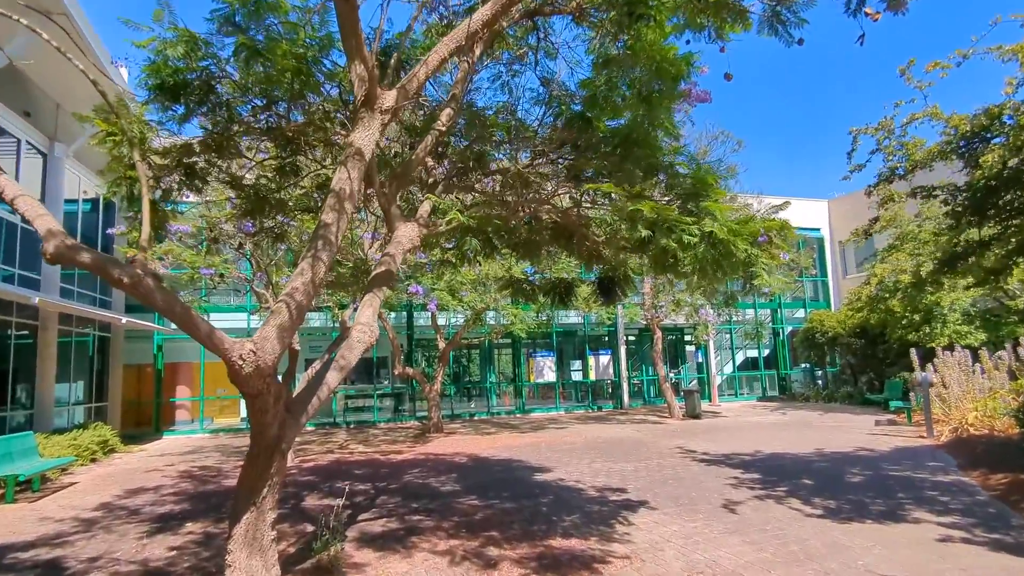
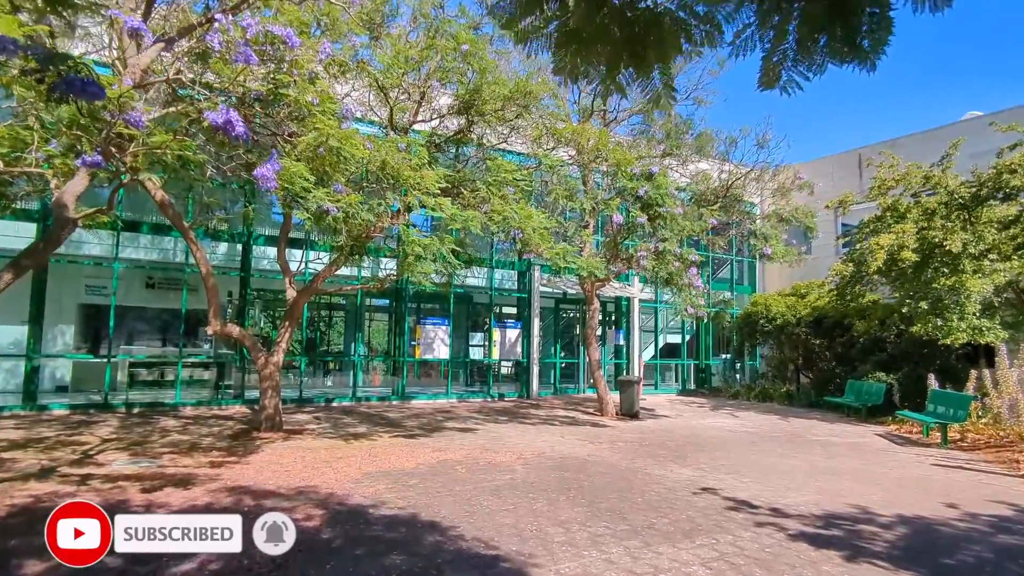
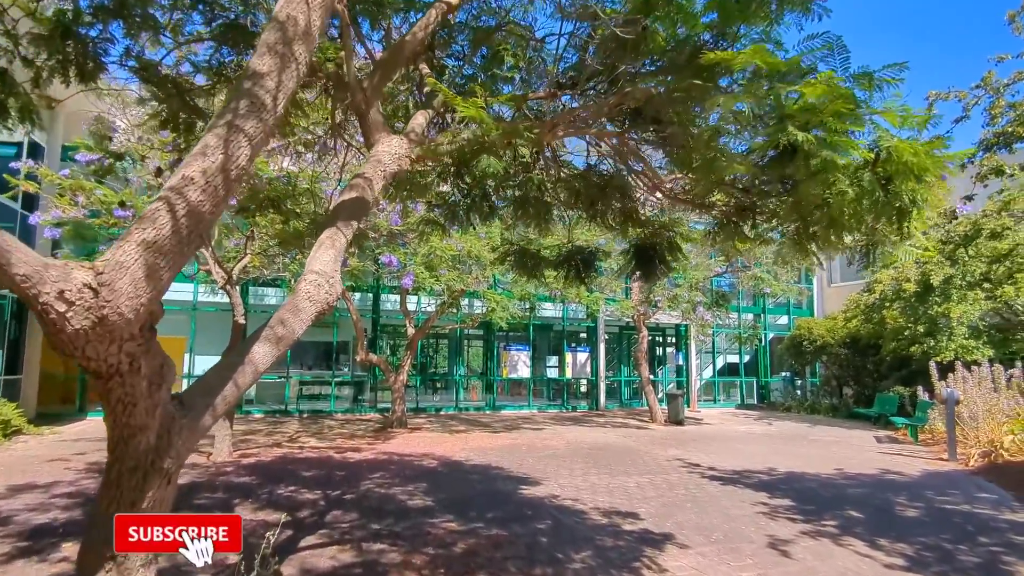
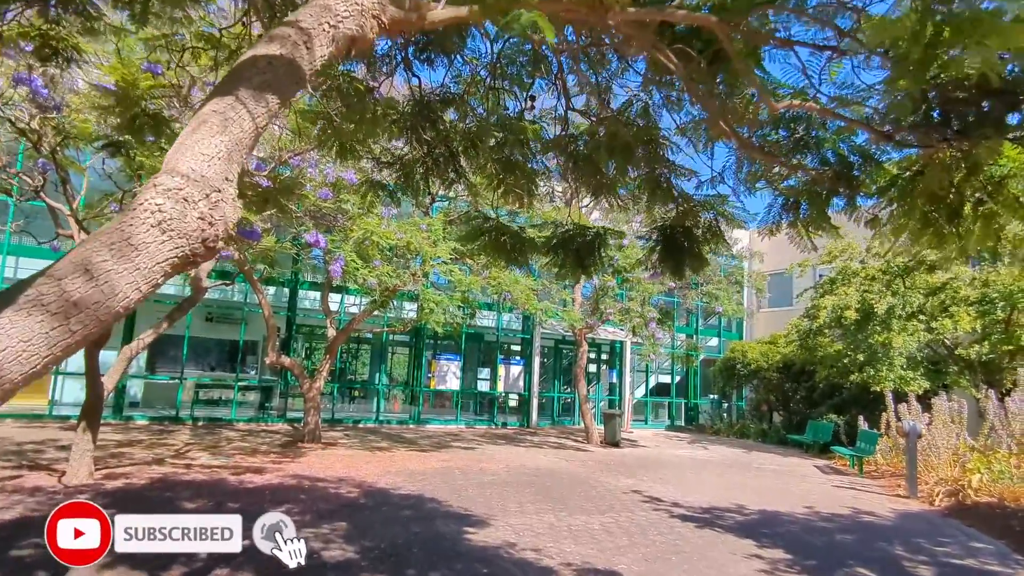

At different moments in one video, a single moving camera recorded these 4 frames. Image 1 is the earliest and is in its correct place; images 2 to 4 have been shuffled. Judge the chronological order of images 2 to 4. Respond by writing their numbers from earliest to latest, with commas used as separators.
3, 4, 2
